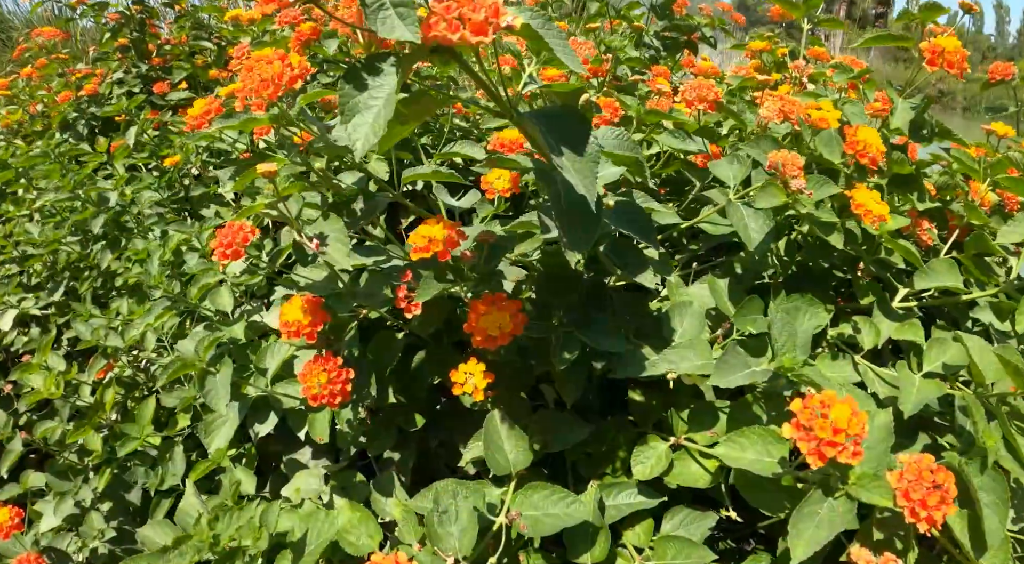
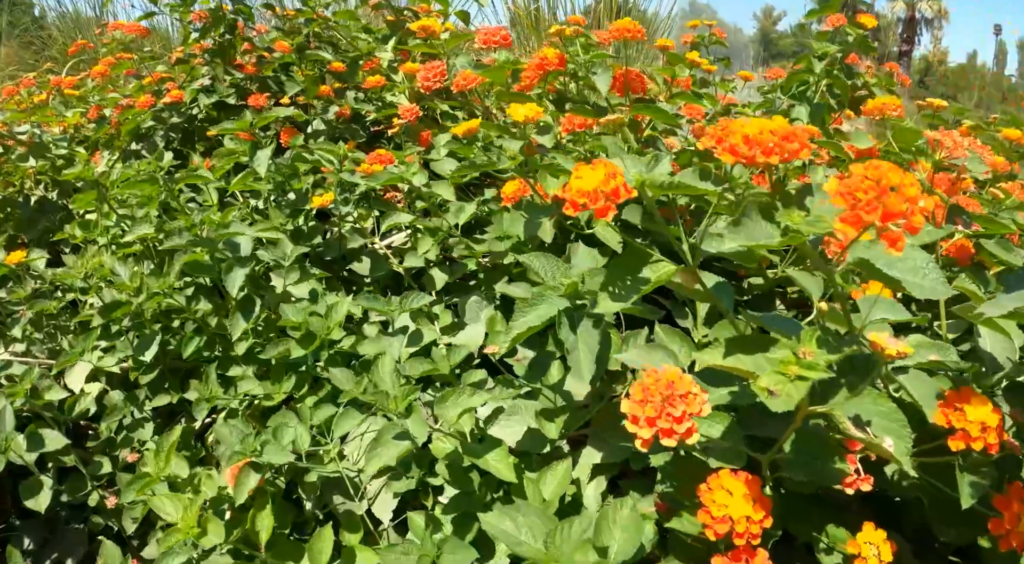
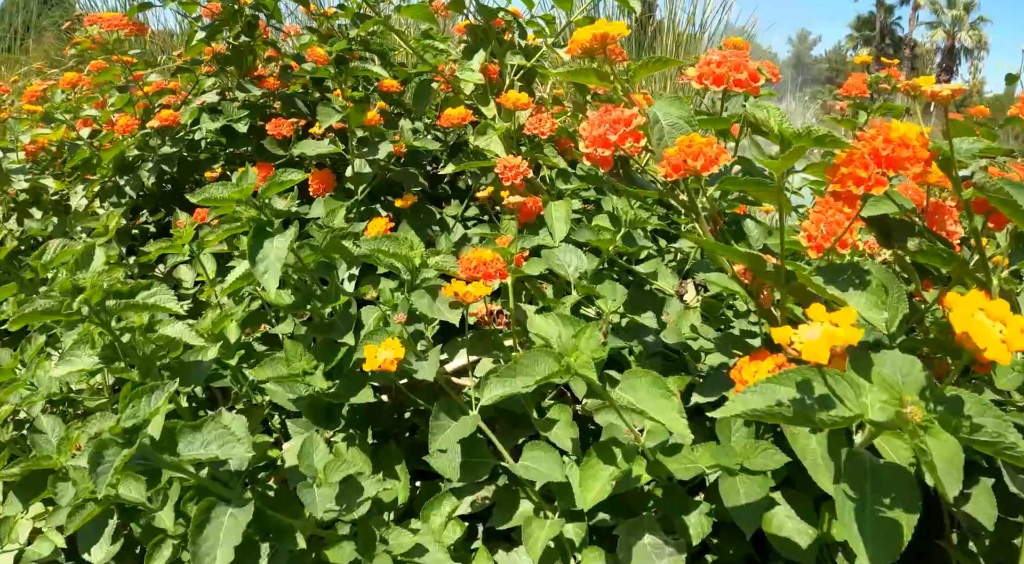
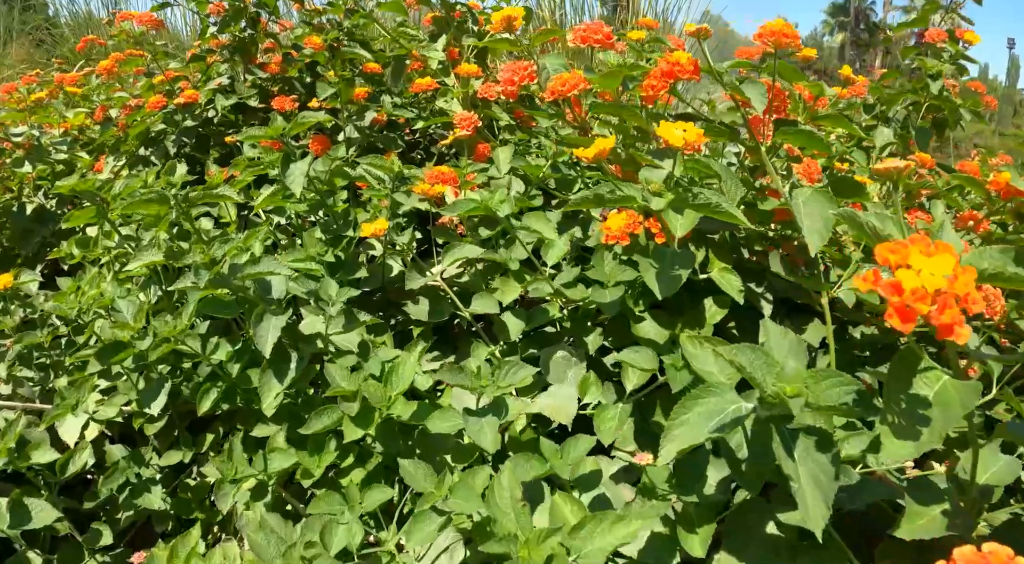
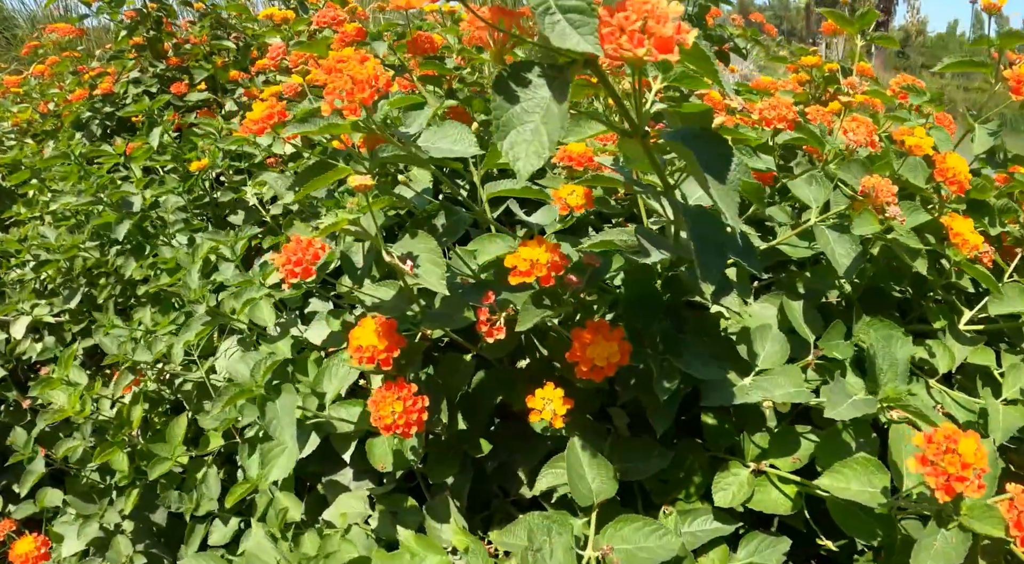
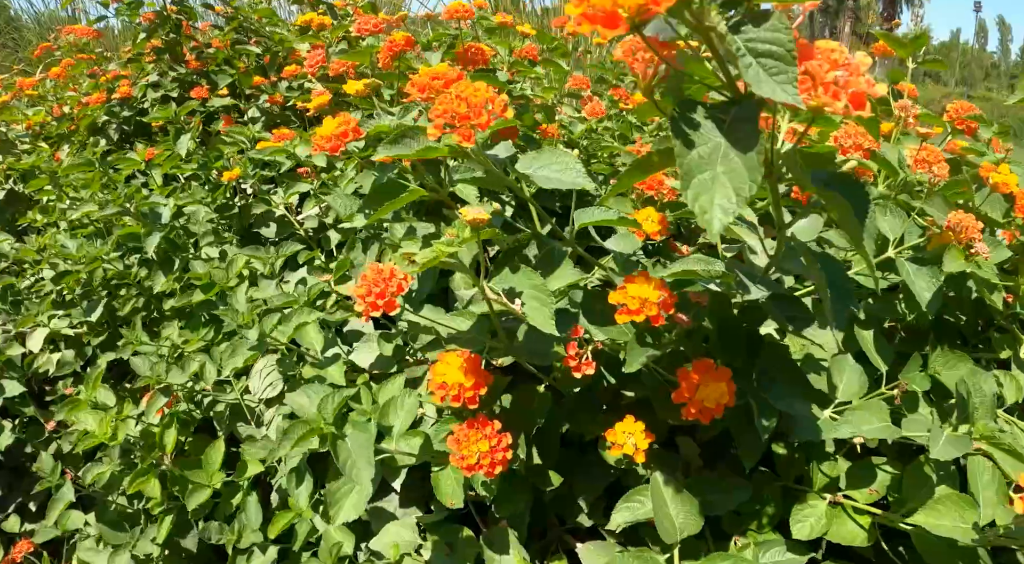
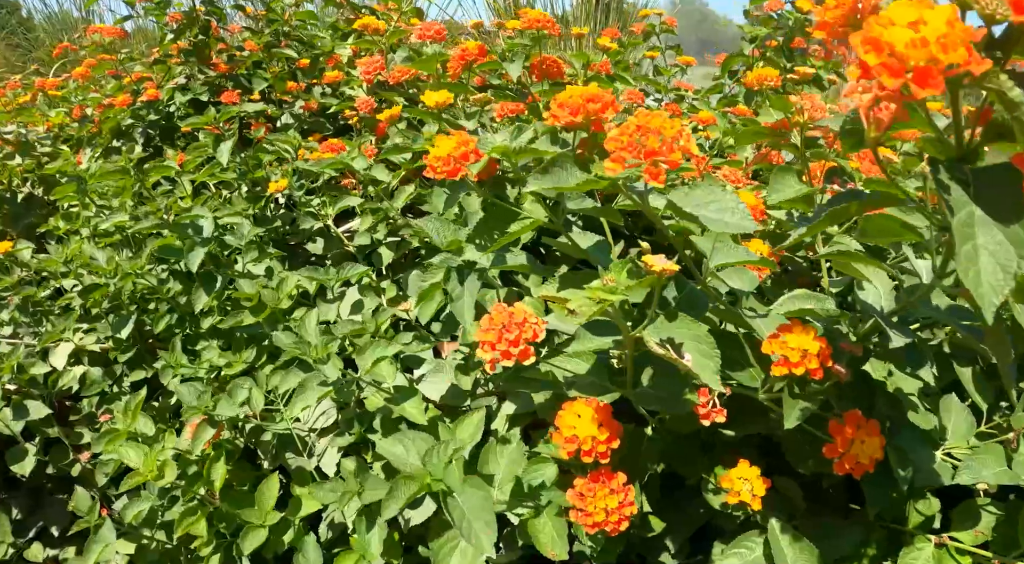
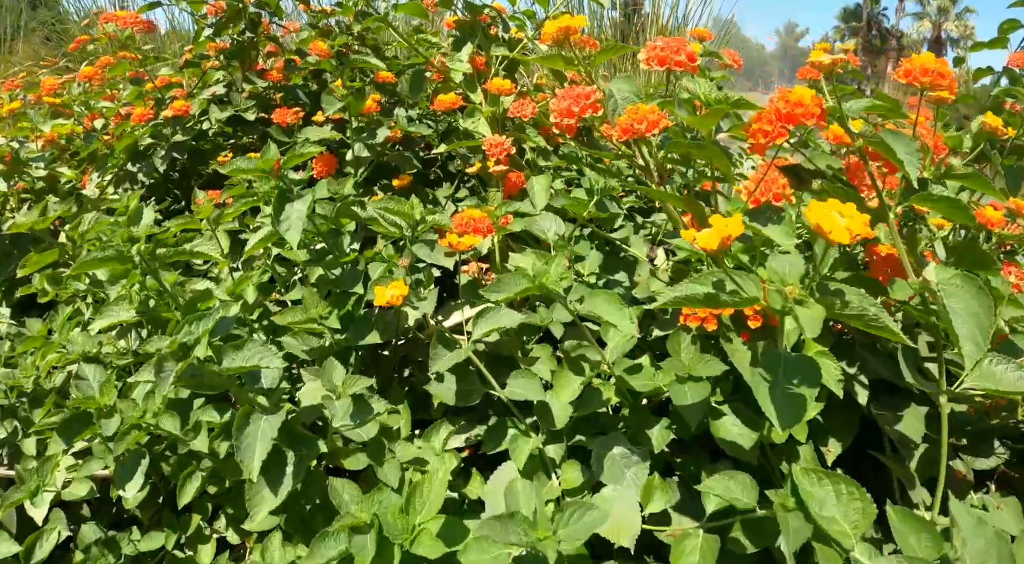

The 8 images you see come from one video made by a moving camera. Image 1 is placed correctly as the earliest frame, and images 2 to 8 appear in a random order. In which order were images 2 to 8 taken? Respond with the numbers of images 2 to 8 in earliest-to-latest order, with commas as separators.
5, 6, 7, 2, 4, 8, 3
